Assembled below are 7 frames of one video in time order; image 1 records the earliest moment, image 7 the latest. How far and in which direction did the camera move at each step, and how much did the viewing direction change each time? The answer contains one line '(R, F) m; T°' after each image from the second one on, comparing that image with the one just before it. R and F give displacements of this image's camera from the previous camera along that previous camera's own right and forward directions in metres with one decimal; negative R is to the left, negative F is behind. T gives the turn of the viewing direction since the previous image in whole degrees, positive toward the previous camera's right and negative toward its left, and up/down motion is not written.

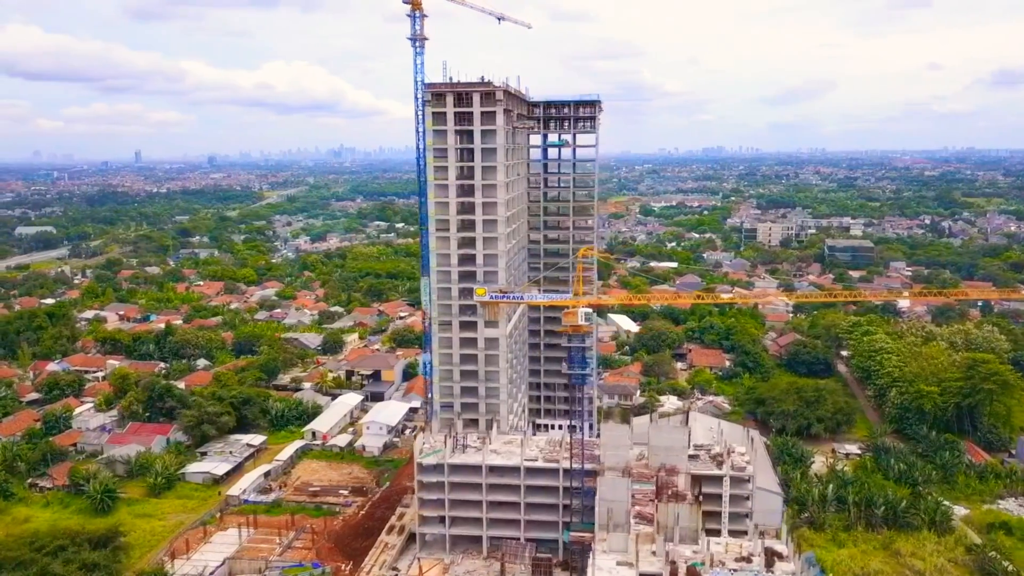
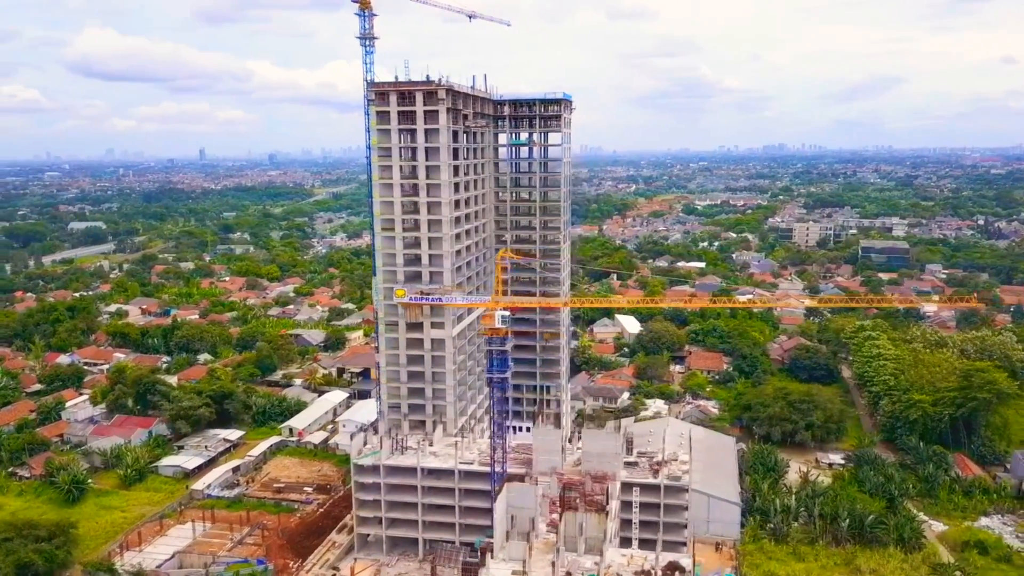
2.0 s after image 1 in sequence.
(+4.3, +0.6) m; -4°
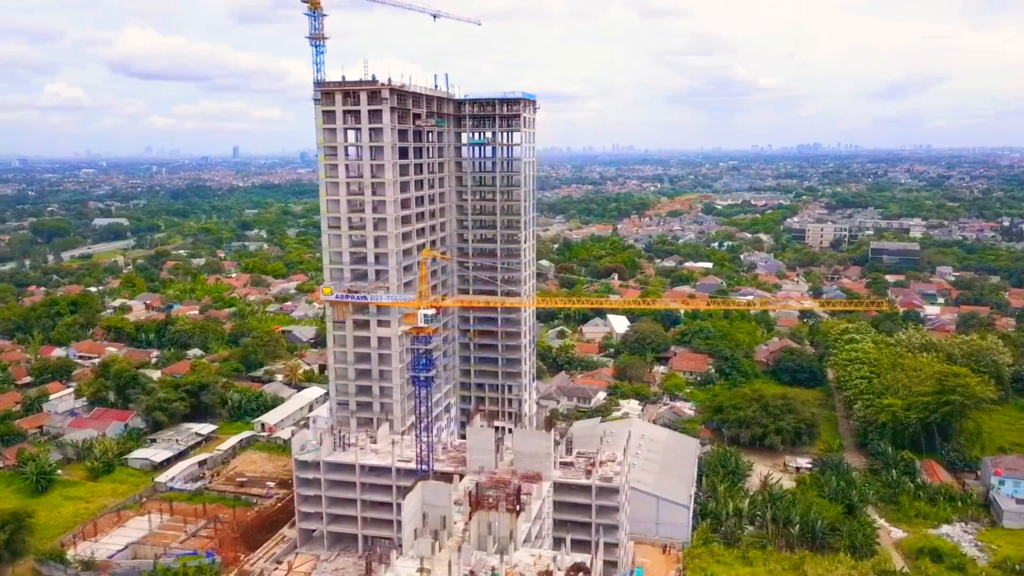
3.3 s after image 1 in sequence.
(+3.4, 0.0) m; -2°
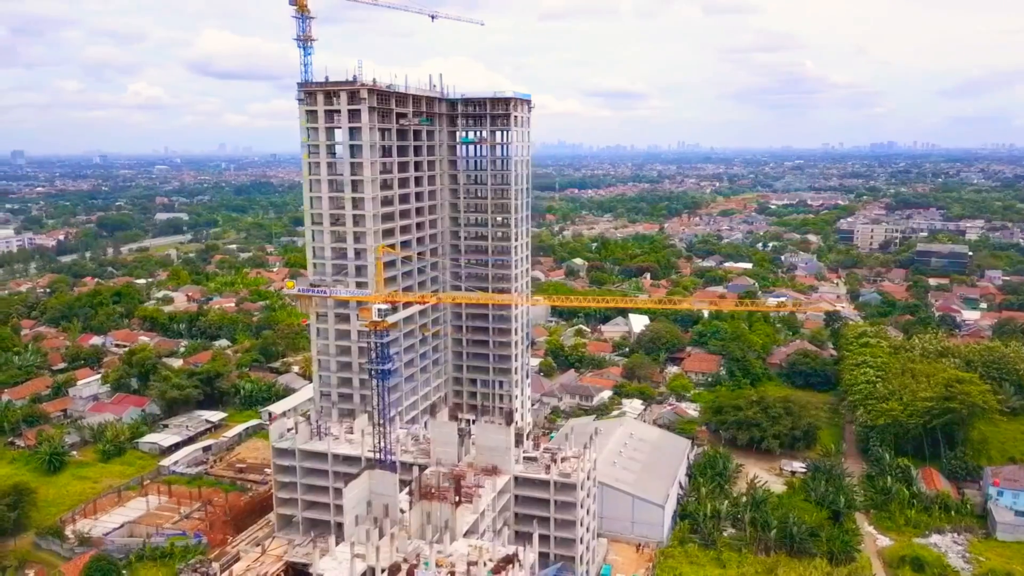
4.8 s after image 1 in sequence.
(+3.5, -0.3) m; -4°
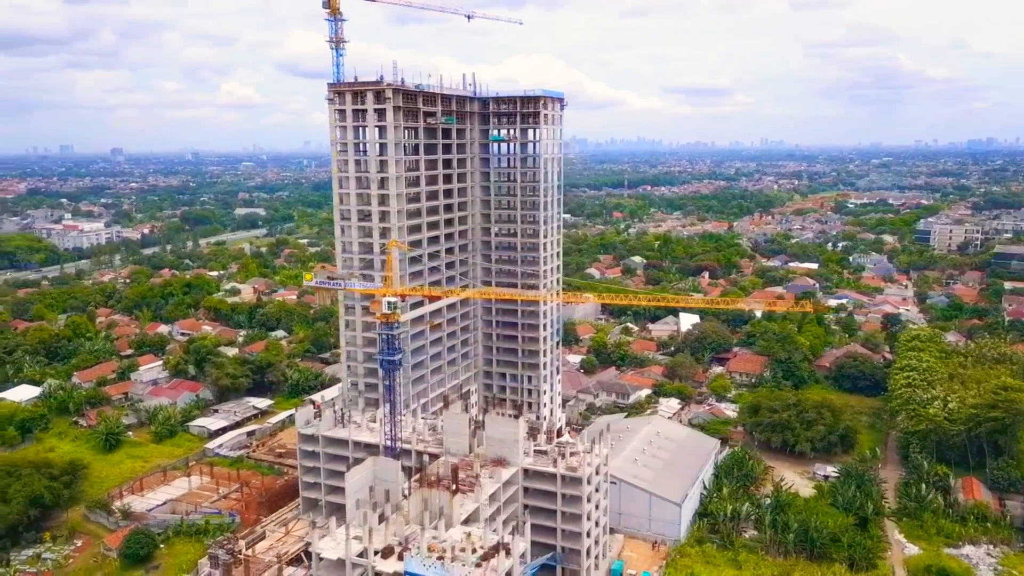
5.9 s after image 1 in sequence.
(+2.3, -0.4) m; -5°
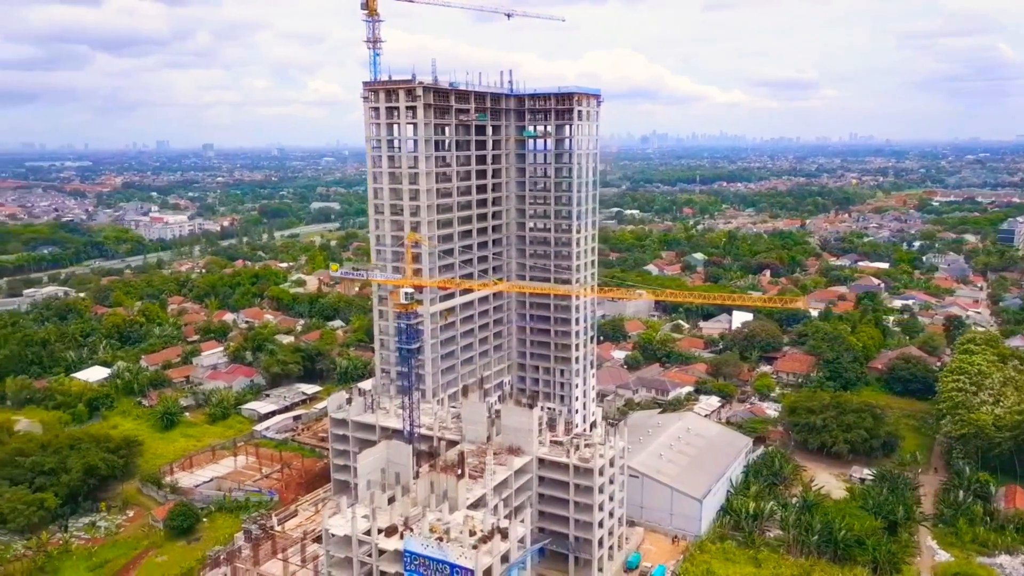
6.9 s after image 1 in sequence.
(+2.1, -0.6) m; -5°
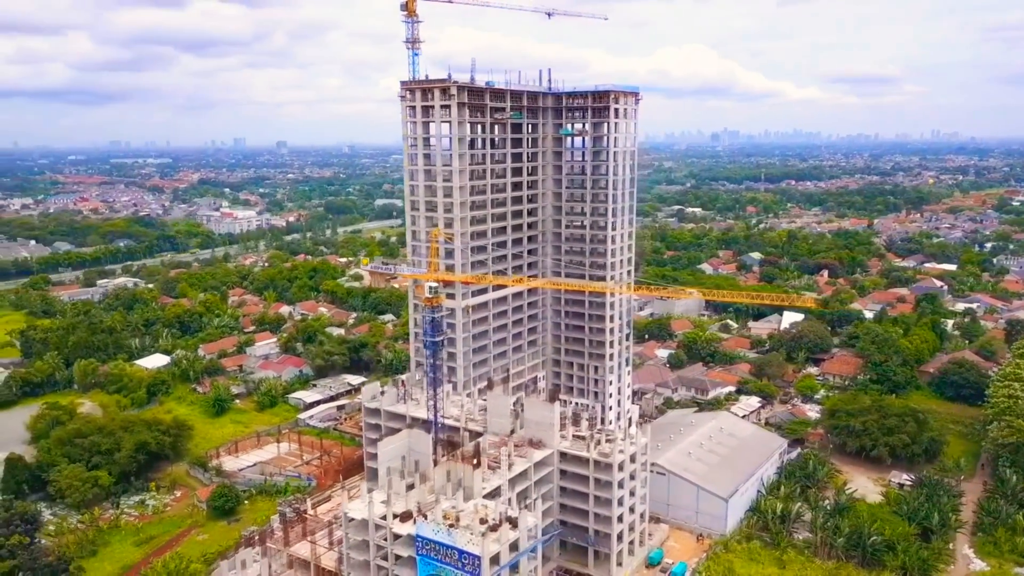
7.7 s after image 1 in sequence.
(+1.5, -0.5) m; -5°
